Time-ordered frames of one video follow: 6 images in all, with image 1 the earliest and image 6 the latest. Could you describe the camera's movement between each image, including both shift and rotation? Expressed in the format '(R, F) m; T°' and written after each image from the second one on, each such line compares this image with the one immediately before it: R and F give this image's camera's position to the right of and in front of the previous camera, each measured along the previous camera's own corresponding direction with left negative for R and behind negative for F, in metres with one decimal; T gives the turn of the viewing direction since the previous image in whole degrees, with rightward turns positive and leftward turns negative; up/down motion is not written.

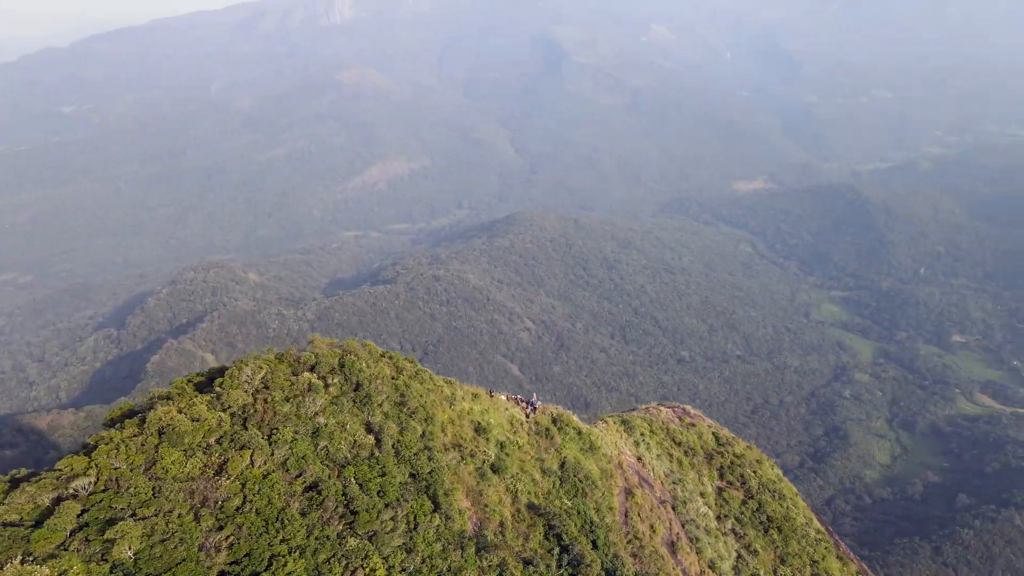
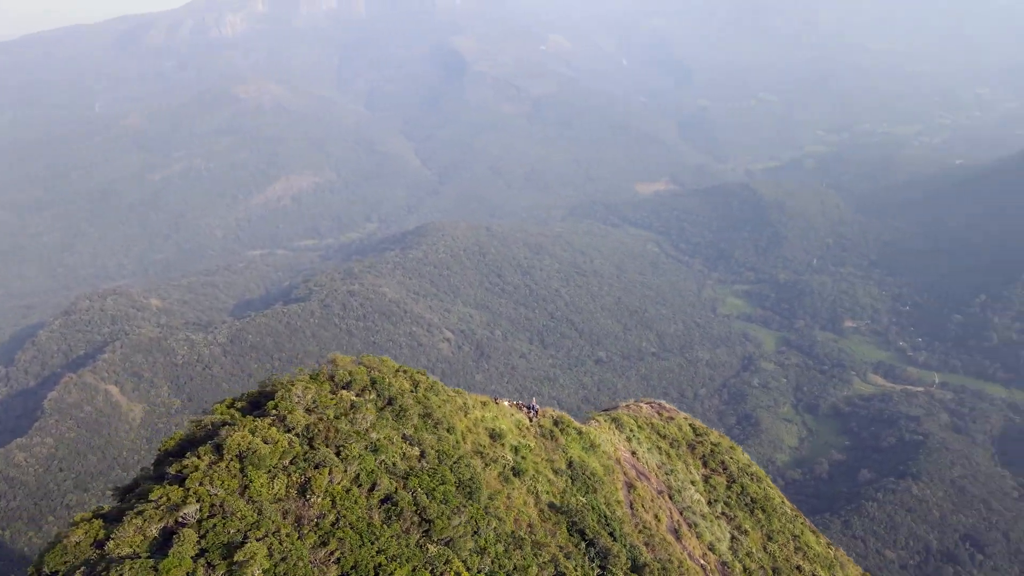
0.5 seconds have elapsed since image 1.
(-0.4, -0.1) m; +7°
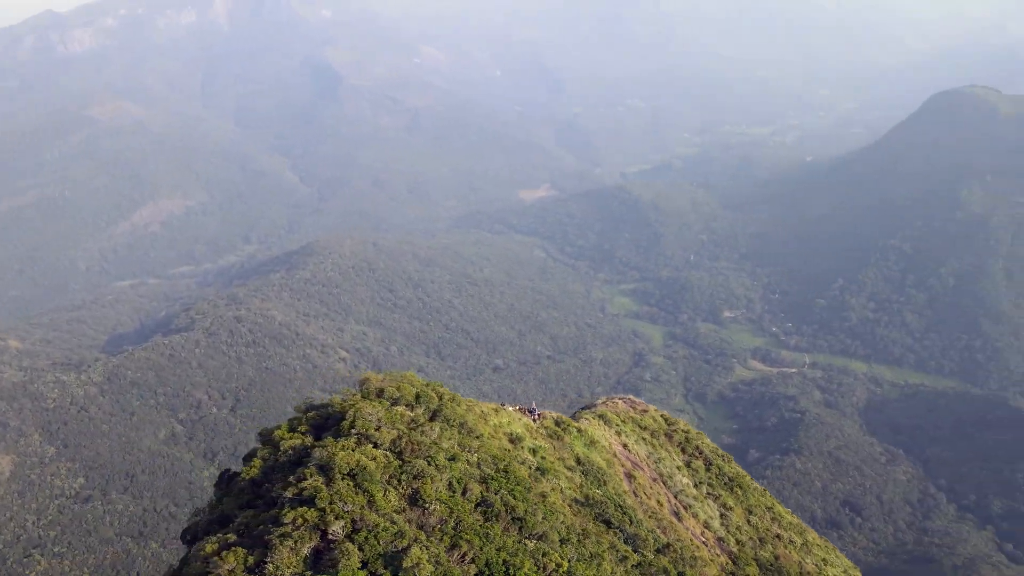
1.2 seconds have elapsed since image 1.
(-0.5, -0.1) m; +9°
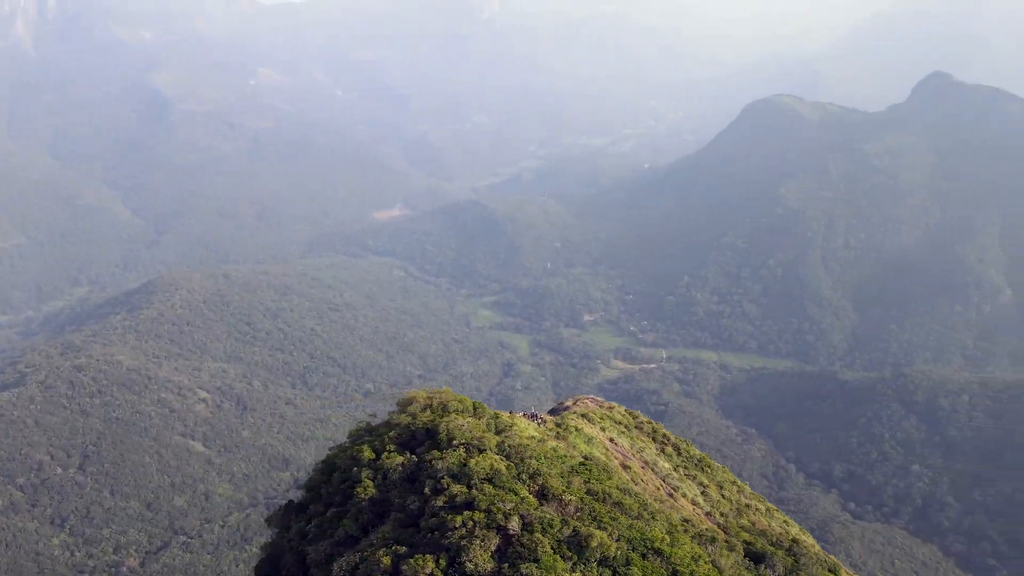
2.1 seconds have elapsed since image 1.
(-0.7, -0.2) m; +11°
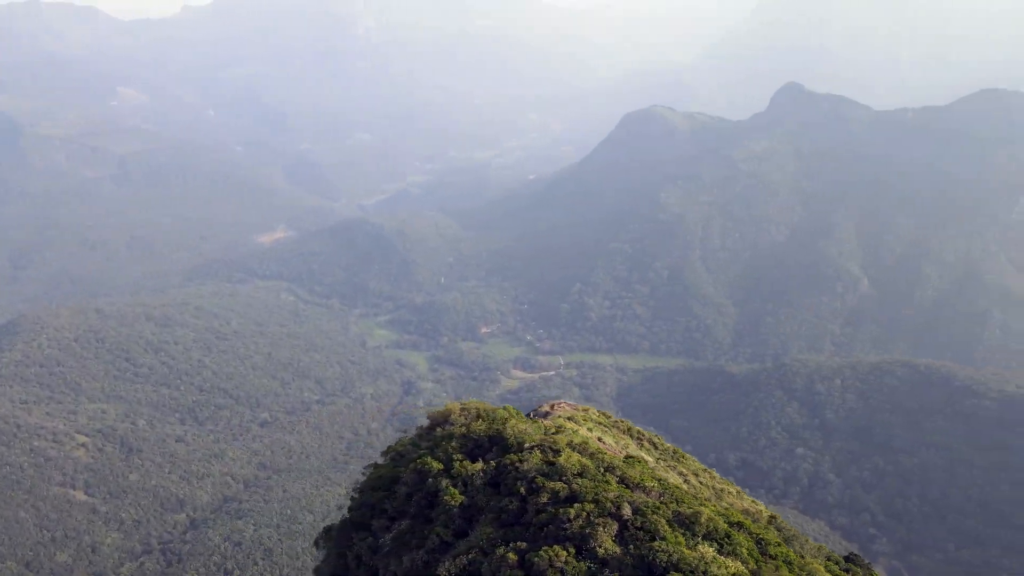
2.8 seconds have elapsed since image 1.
(-0.5, -0.1) m; +8°
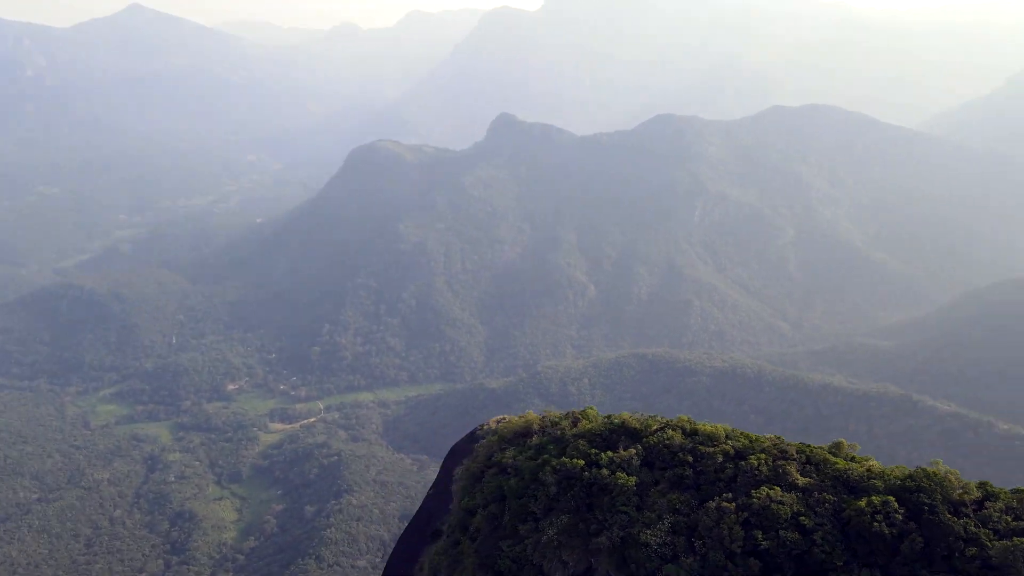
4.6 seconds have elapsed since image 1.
(-1.4, -0.2) m; +20°
